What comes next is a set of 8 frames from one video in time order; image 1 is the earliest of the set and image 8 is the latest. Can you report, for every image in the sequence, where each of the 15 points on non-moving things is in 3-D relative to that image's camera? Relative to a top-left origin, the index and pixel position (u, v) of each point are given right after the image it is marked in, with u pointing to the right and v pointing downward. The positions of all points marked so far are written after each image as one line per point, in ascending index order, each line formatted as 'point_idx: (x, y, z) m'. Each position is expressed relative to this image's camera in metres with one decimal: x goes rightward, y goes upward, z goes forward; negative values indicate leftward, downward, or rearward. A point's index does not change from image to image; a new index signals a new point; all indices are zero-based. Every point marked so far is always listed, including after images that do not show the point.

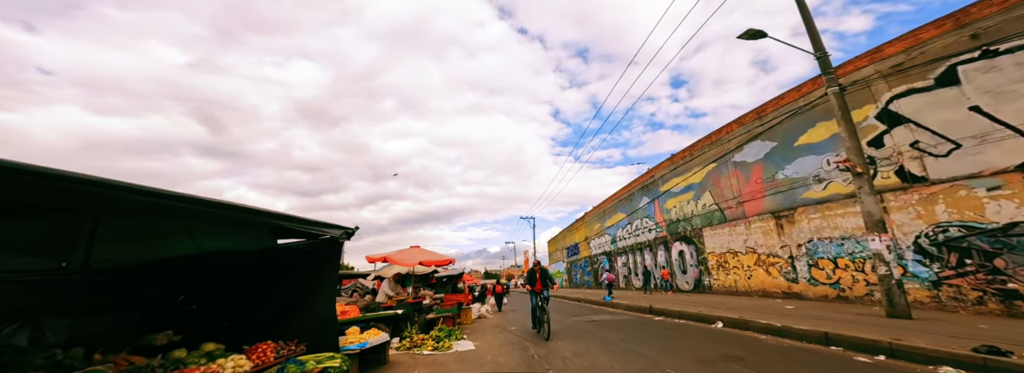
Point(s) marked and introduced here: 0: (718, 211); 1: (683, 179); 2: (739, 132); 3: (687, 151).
0: (+9.5, -1.1, +16.3) m
1: (+9.5, +0.4, +19.2) m
2: (+9.8, +2.1, +15.0) m
3: (+9.5, +1.8, +19.0) m
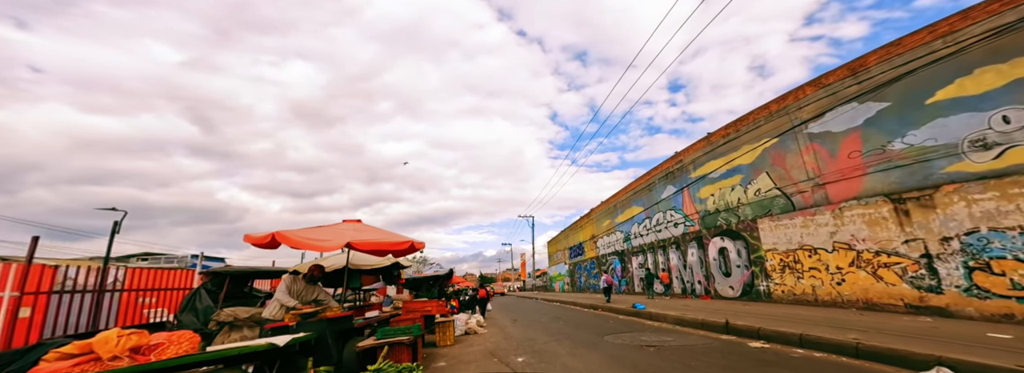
0: (+9.5, -0.4, +12.7) m
1: (+9.5, +1.1, +15.7) m
2: (+9.9, +2.8, +11.4) m
3: (+9.6, +2.5, +15.5) m
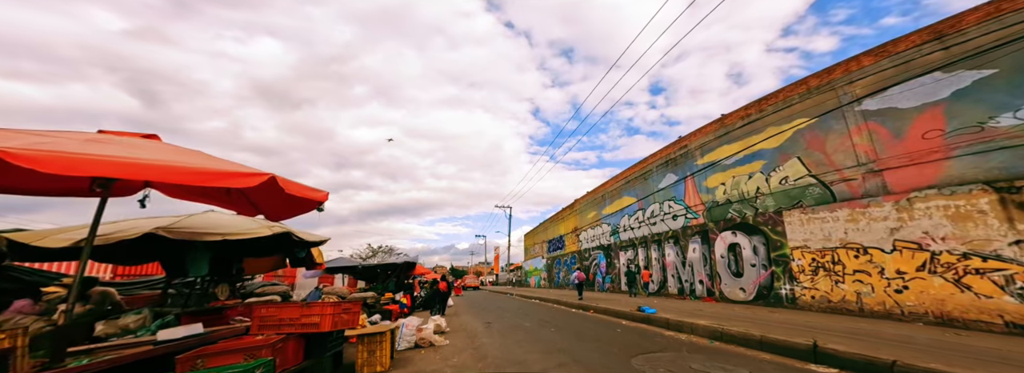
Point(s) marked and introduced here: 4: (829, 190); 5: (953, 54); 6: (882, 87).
0: (+9.0, 0.0, +10.7) m
1: (+8.9, +1.5, +13.7) m
2: (+9.7, +3.1, +9.4) m
3: (+9.1, +3.0, +13.5) m
4: (+9.1, -0.1, +10.4) m
5: (+10.0, +3.0, +8.2) m
6: (+9.6, +2.5, +9.4) m
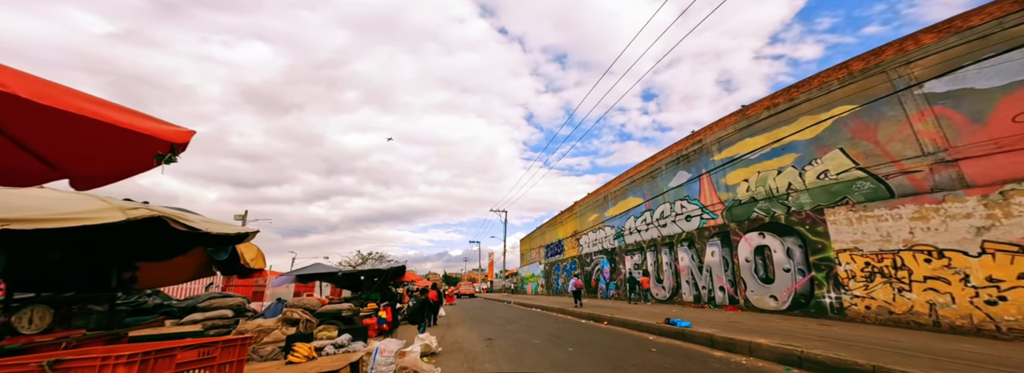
0: (+9.1, +0.2, +9.4) m
1: (+8.9, +1.7, +12.4) m
2: (+9.8, +3.3, +8.2) m
3: (+9.1, +3.1, +12.2) m
4: (+9.2, +0.1, +9.1) m
5: (+10.2, +3.2, +7.0) m
6: (+9.7, +2.7, +8.2) m
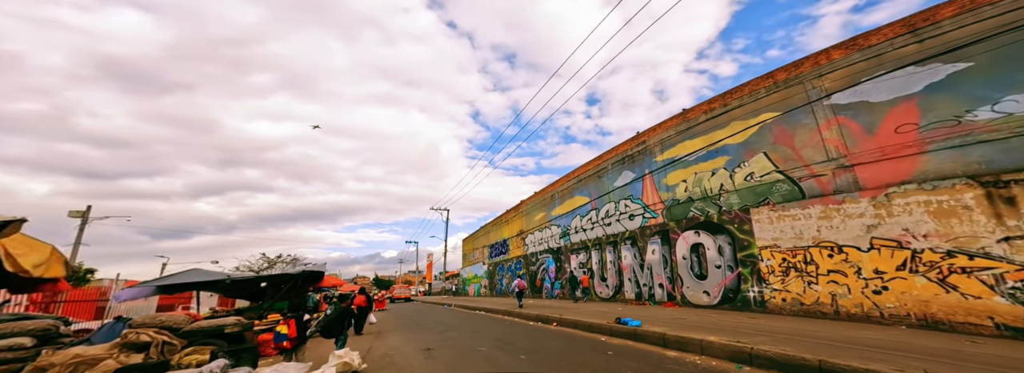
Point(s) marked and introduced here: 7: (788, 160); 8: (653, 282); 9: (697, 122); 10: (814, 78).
0: (+7.8, +0.1, +10.2) m
1: (+7.2, +1.6, +13.1) m
2: (+8.7, +3.3, +9.1) m
3: (+7.4, +3.0, +13.0) m
4: (+7.9, 0.0, +9.9) m
5: (+9.3, +3.1, +8.0) m
6: (+8.6, +2.7, +9.1) m
7: (+7.8, +0.8, +10.2) m
8: (+6.1, -4.1, +15.3) m
9: (+7.0, +2.5, +13.6) m
10: (+8.3, +3.0, +9.9) m
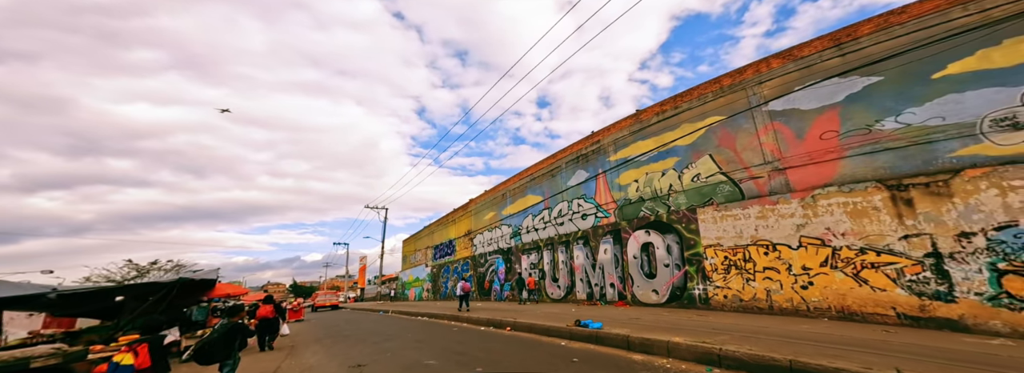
0: (+6.5, +0.1, +10.6) m
1: (+5.5, +1.6, +13.4) m
2: (+7.6, +3.2, +9.7) m
3: (+5.8, +3.0, +13.3) m
4: (+6.7, 0.0, +10.4) m
5: (+8.3, +3.0, +8.7) m
6: (+7.5, +2.6, +9.7) m
7: (+6.6, +0.7, +10.6) m
8: (+4.0, -4.1, +15.5) m
9: (+5.3, +2.4, +13.9) m
10: (+7.2, +3.0, +10.4) m
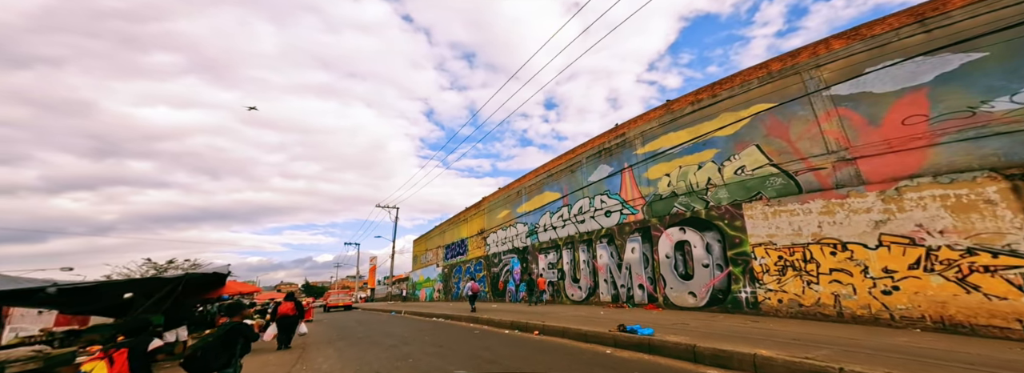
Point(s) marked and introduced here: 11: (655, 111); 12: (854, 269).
0: (+7.3, +0.3, +9.7) m
1: (+6.3, +1.8, +12.5) m
2: (+8.4, +3.4, +8.8) m
3: (+6.7, +3.2, +12.4) m
4: (+7.5, +0.2, +9.4) m
5: (+9.1, +3.2, +7.7) m
6: (+8.3, +2.8, +8.7) m
7: (+7.4, +0.9, +9.7) m
8: (+4.9, -3.9, +14.6) m
9: (+6.2, +2.6, +13.0) m
10: (+7.9, +3.1, +9.5) m
11: (+5.6, +2.9, +14.4) m
12: (+7.7, -1.8, +8.0) m
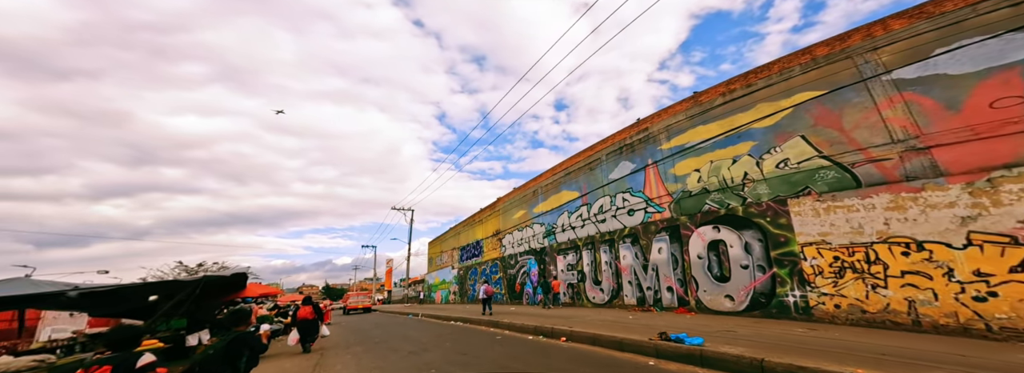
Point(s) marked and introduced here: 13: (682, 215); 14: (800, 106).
0: (+7.9, +0.4, +8.9) m
1: (+7.0, +1.9, +11.8) m
2: (+9.0, +3.6, +7.9) m
3: (+7.3, +3.3, +11.7) m
4: (+8.1, +0.3, +8.6) m
5: (+9.6, +3.4, +6.9) m
6: (+8.9, +3.0, +7.9) m
7: (+8.0, +1.1, +8.9) m
8: (+5.7, -3.8, +13.8) m
9: (+6.9, +2.7, +12.2) m
10: (+8.5, +3.3, +8.7) m
11: (+6.3, +3.0, +13.6) m
12: (+8.3, -1.7, +7.2) m
13: (+6.2, -1.1, +13.0) m
14: (+7.8, +2.2, +9.7) m
